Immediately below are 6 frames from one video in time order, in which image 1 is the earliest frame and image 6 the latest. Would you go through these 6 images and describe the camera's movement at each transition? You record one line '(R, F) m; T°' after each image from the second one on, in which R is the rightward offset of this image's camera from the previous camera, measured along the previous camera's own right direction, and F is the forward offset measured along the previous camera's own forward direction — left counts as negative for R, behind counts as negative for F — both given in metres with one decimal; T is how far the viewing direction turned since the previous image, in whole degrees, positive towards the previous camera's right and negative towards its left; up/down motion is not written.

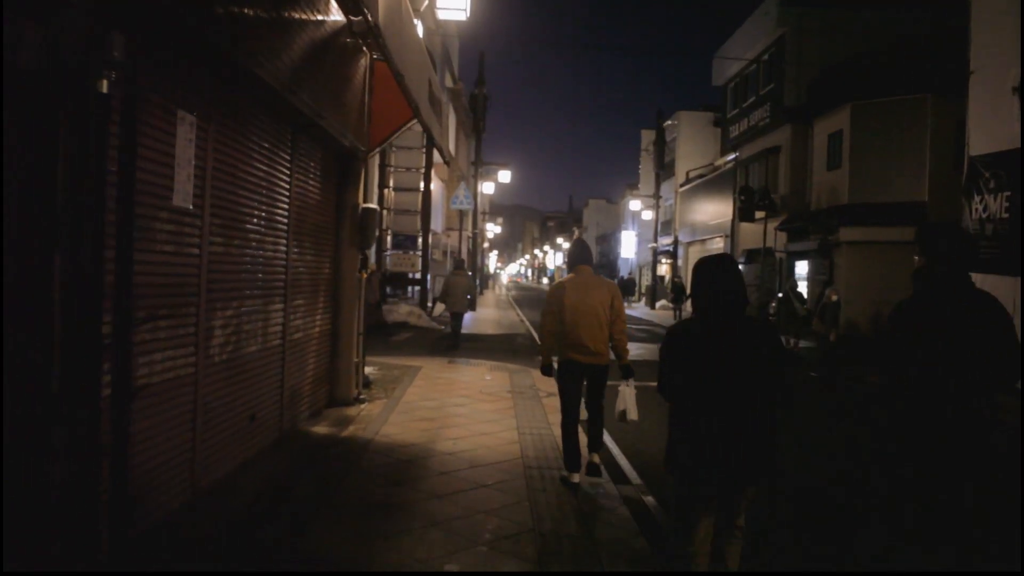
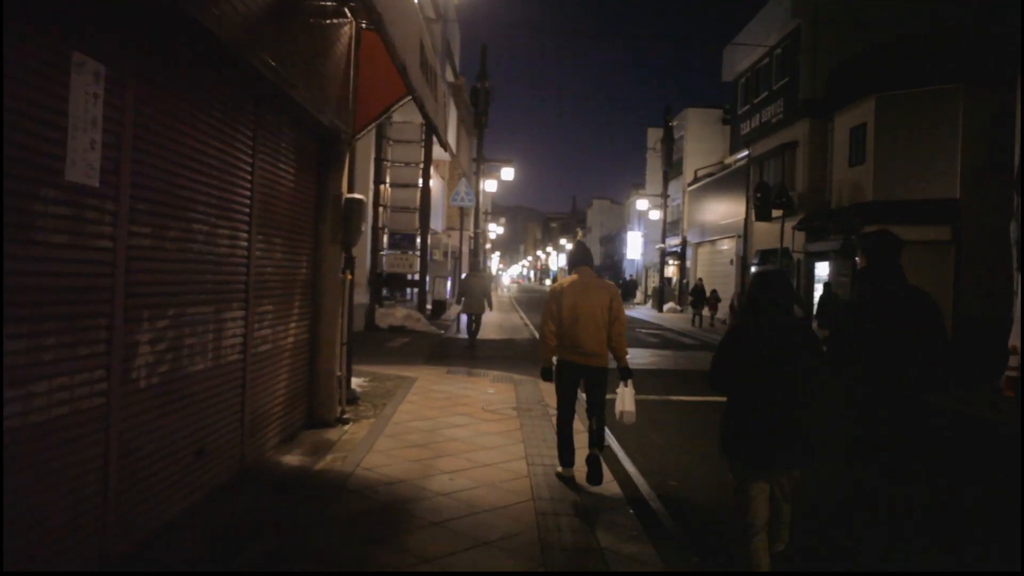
(-0.1, +1.1) m; 0°
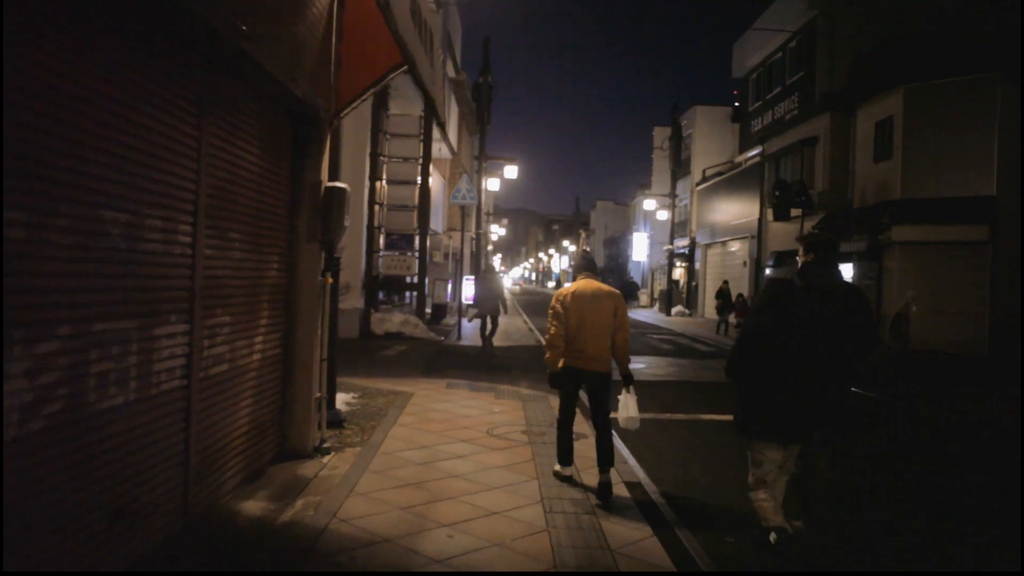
(-0.1, +1.1) m; 0°
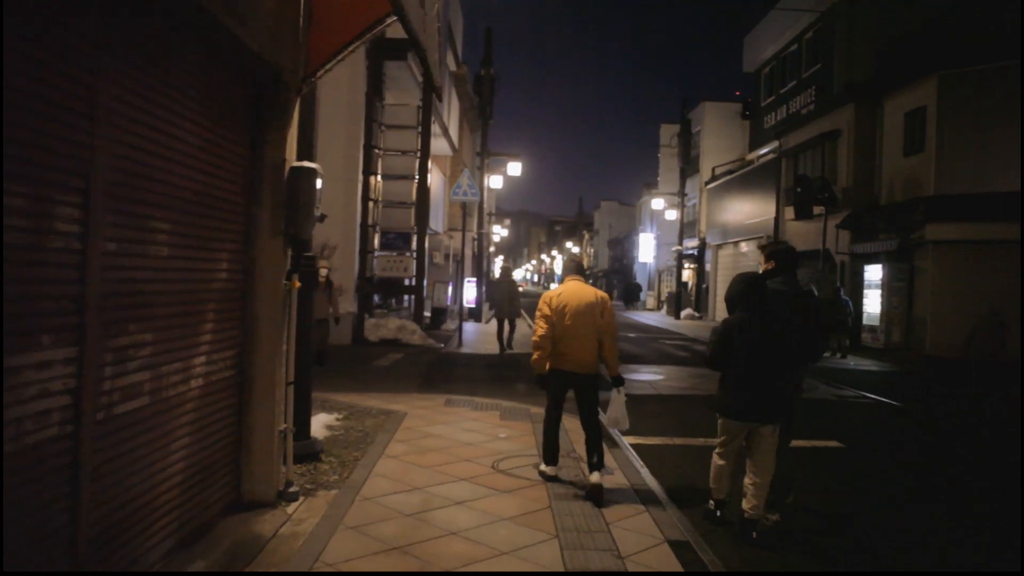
(-0.1, +1.2) m; 0°
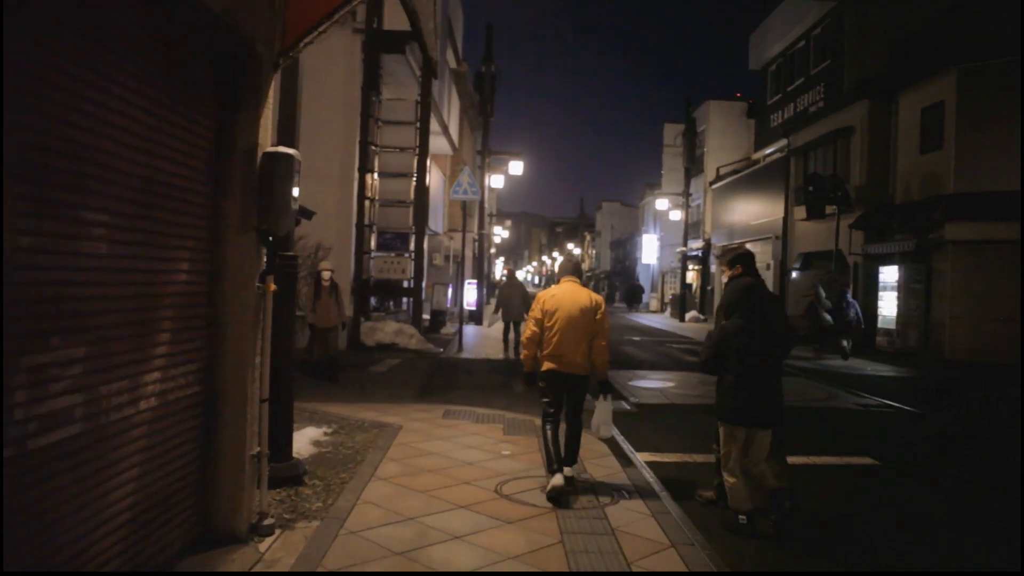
(0.0, +0.6) m; 0°
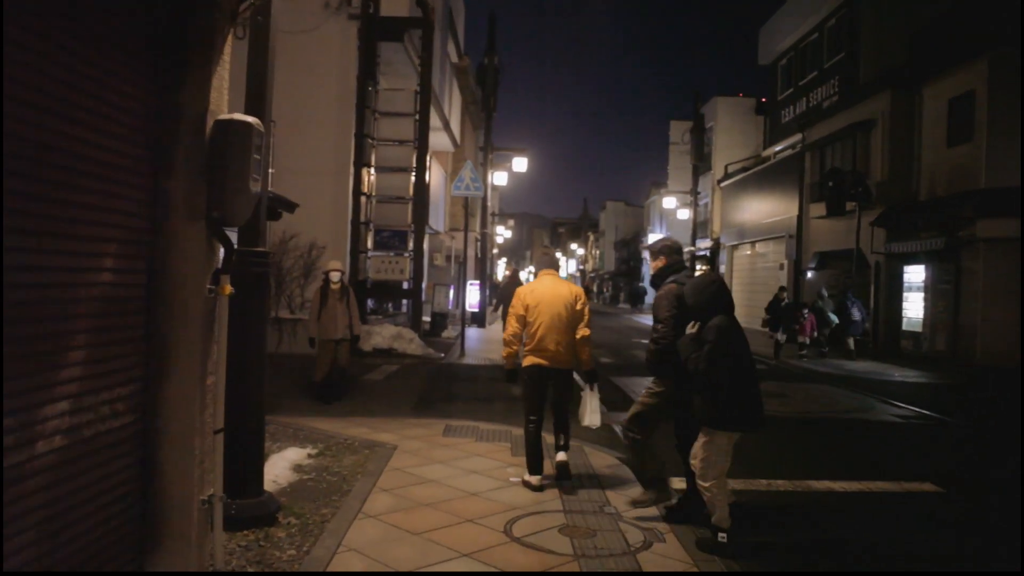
(-0.1, +0.9) m; 0°
